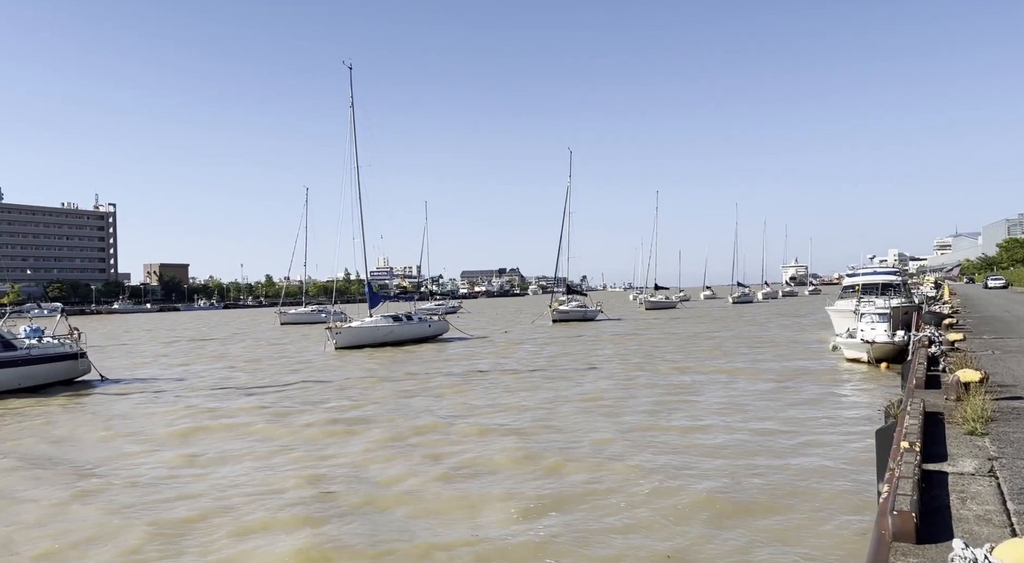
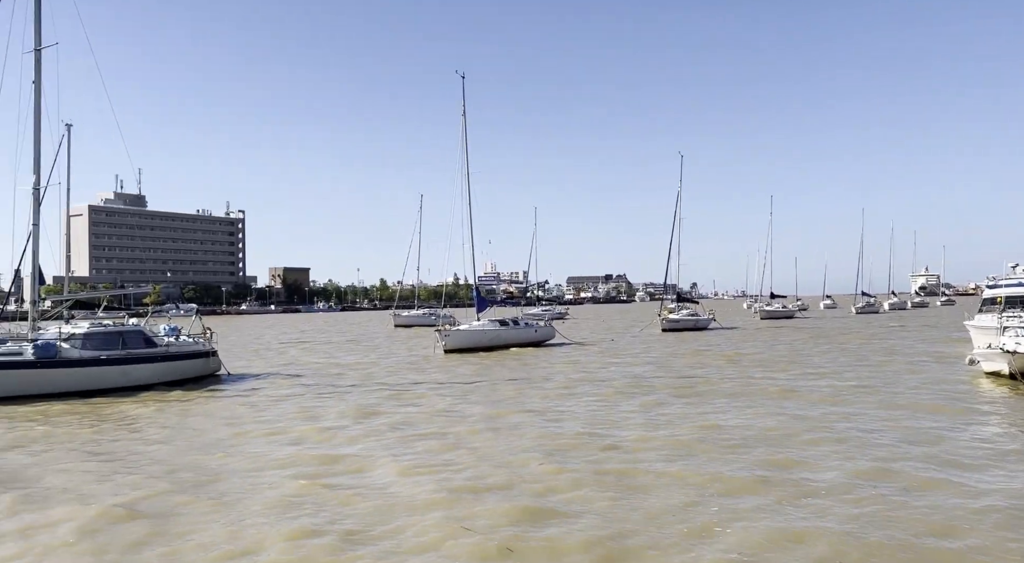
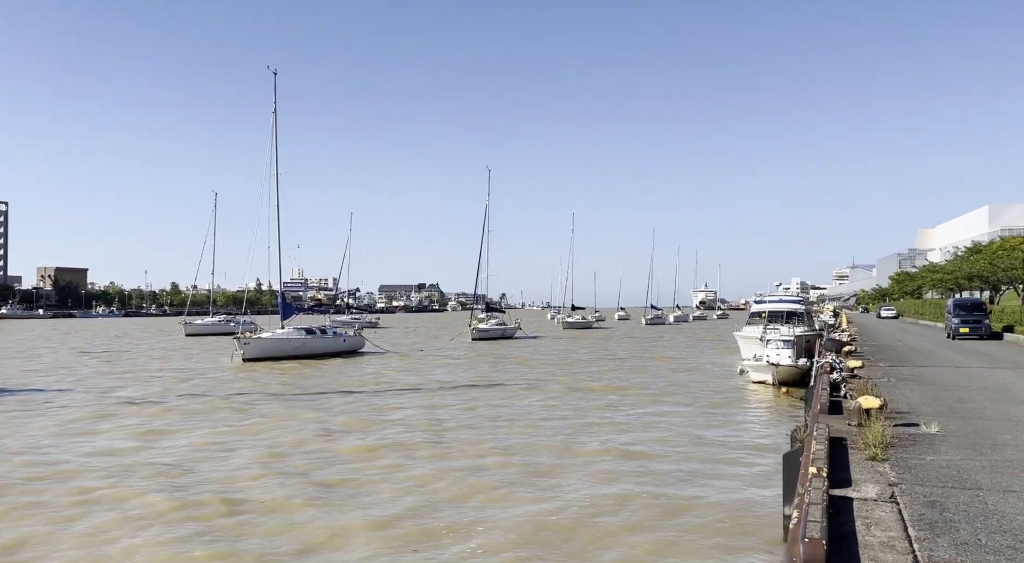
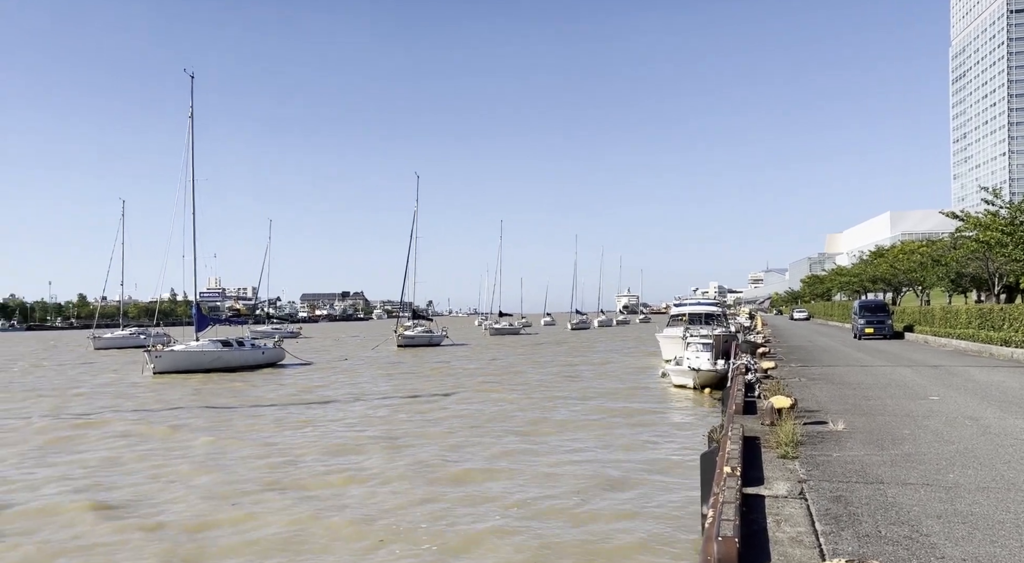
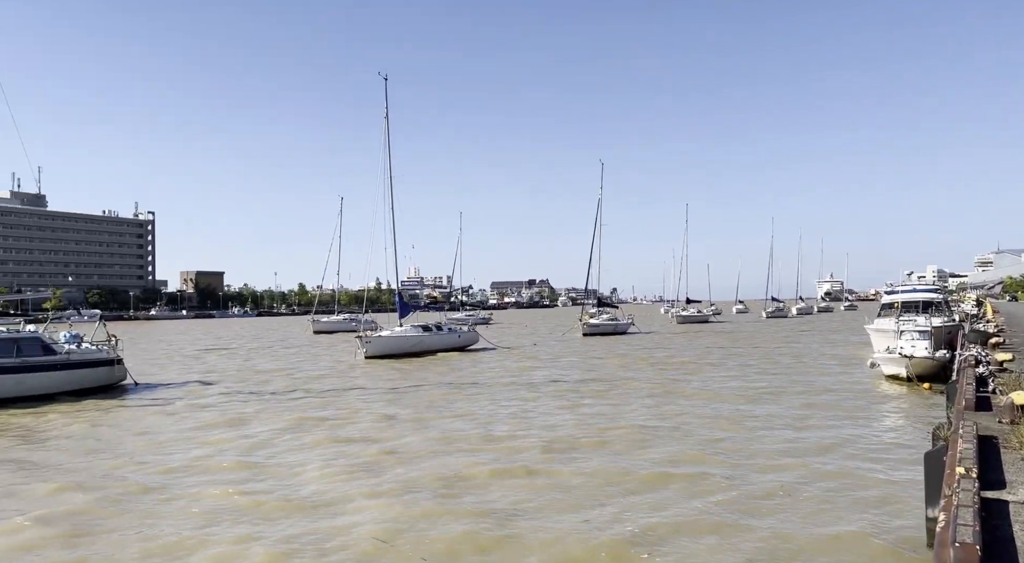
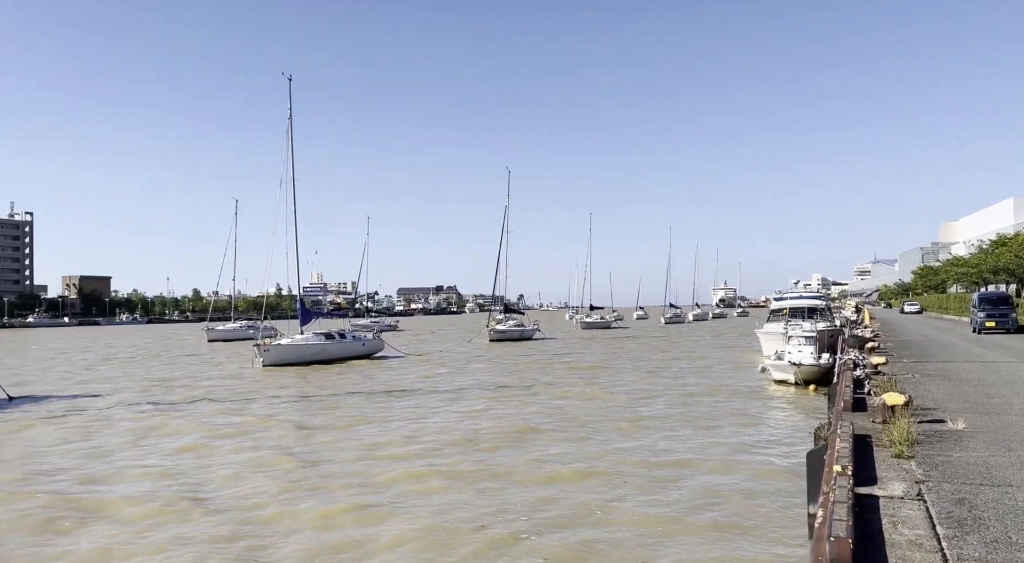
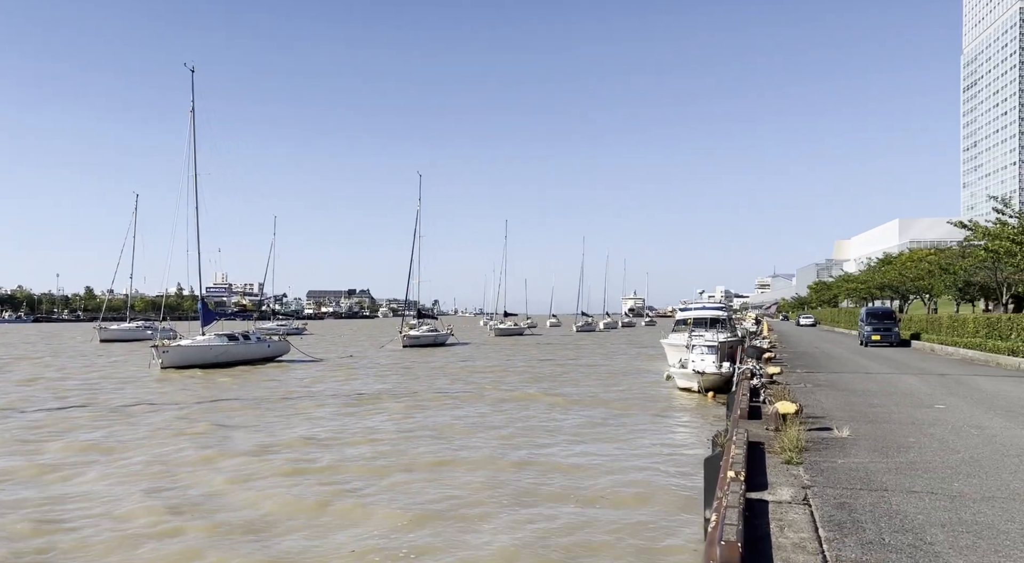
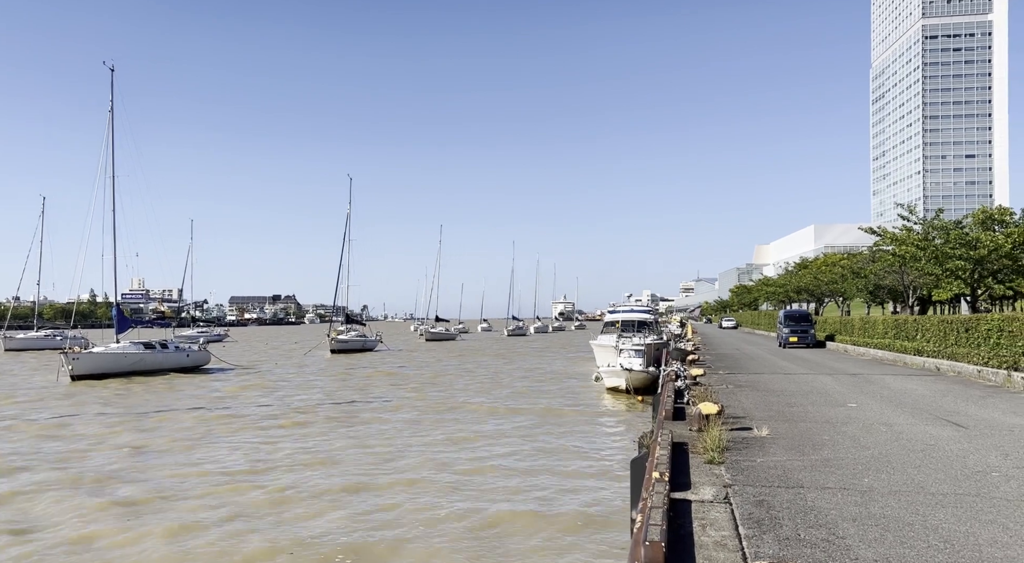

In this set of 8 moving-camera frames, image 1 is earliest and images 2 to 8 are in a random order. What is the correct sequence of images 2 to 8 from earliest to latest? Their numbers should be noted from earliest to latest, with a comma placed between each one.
3, 7, 8, 4, 6, 5, 2
